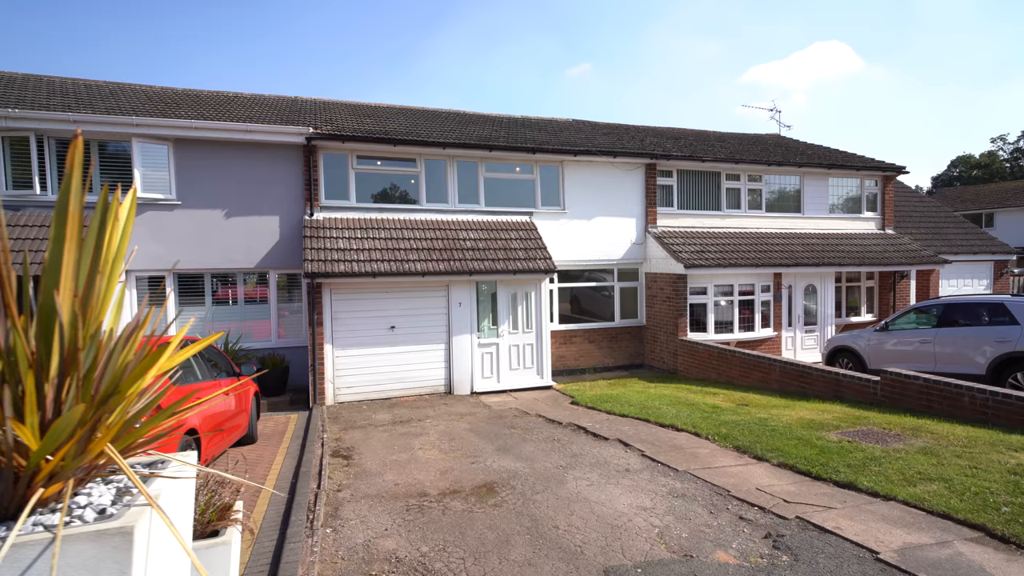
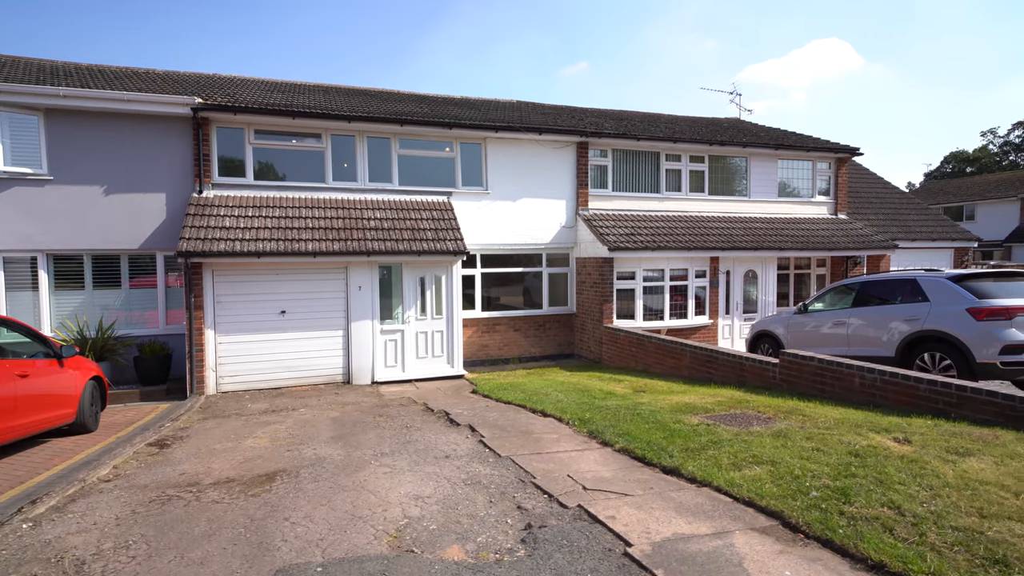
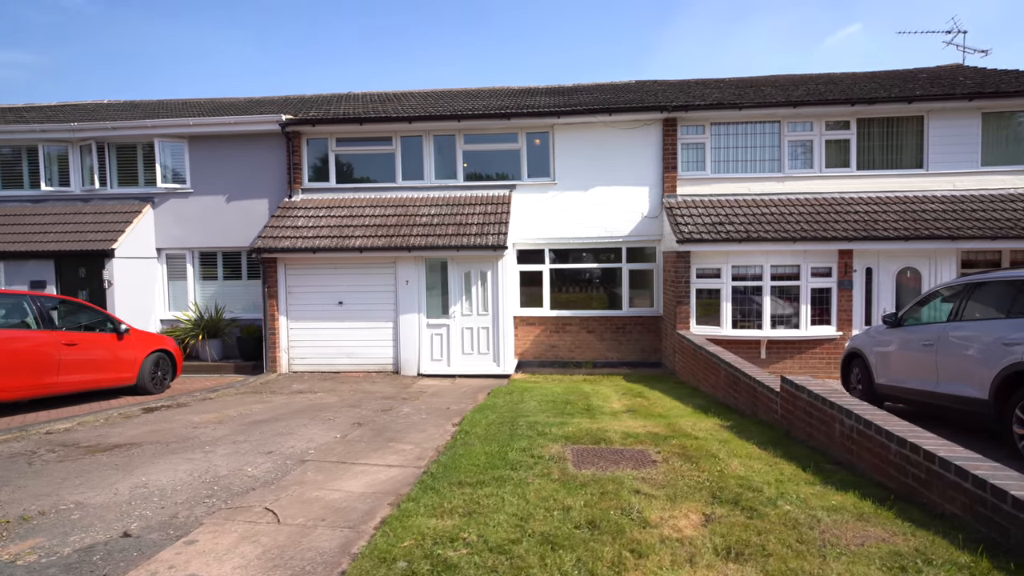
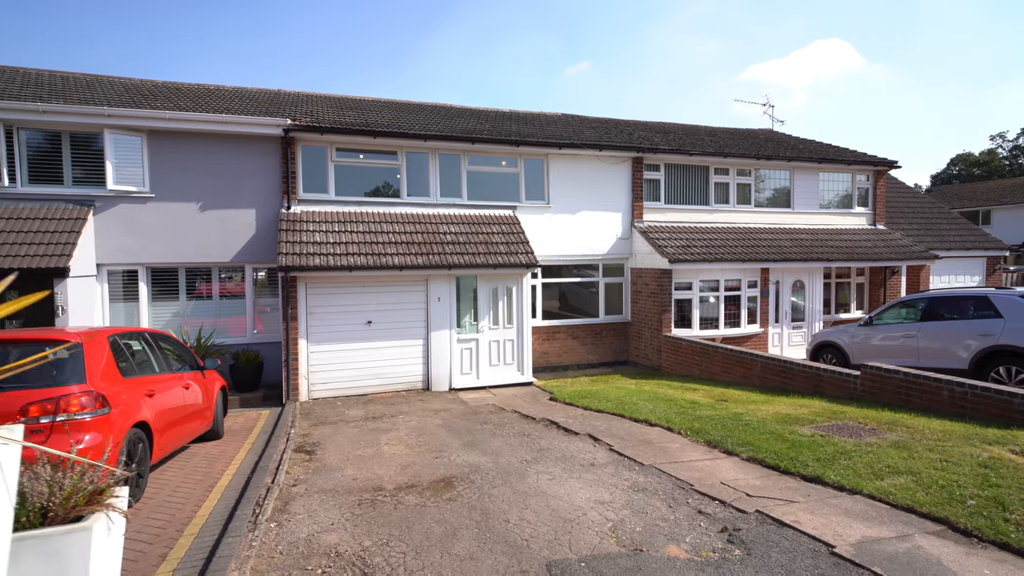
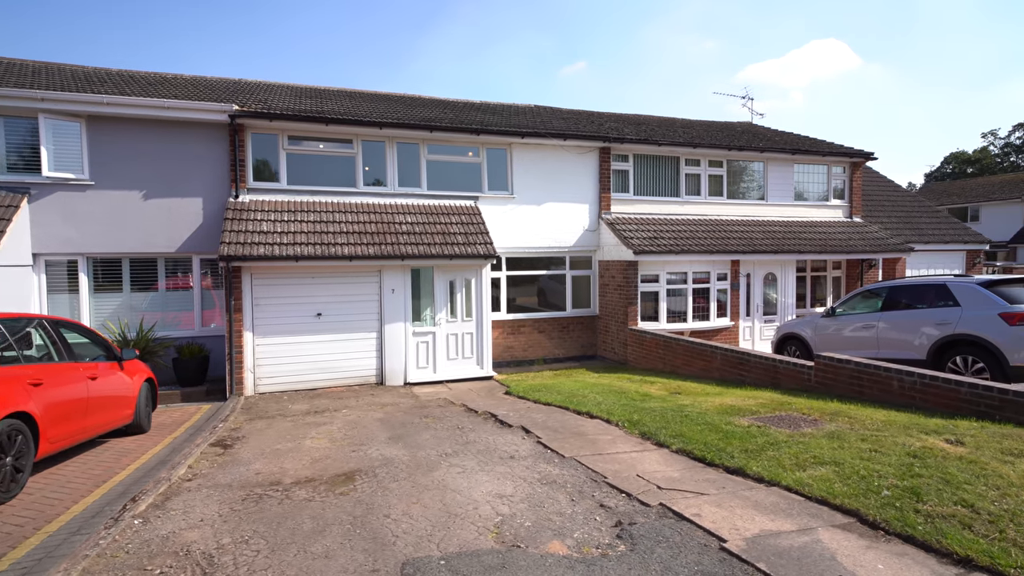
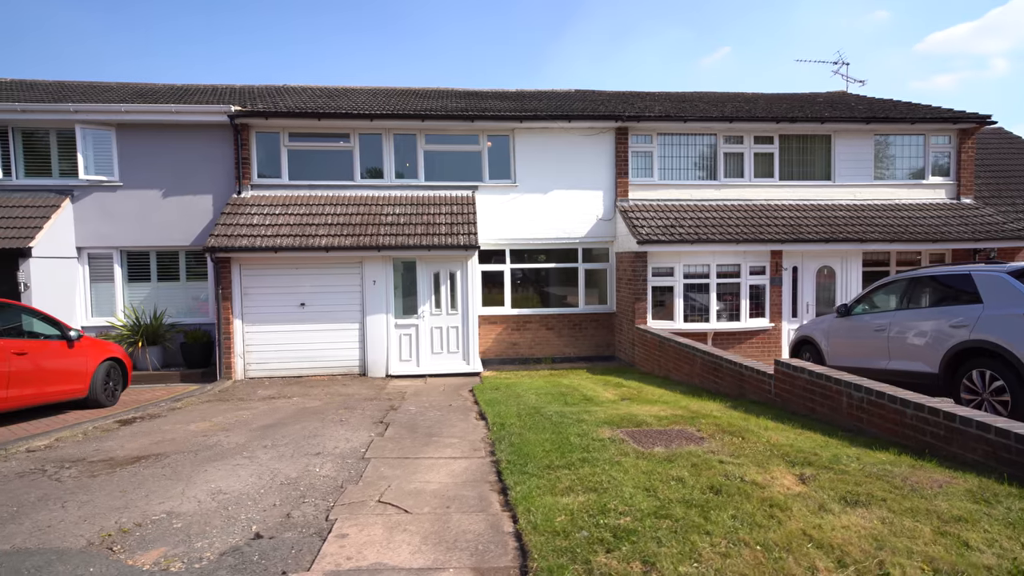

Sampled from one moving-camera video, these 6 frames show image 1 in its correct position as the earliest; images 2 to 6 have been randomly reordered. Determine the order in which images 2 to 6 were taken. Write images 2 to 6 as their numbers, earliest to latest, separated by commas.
4, 5, 2, 6, 3
